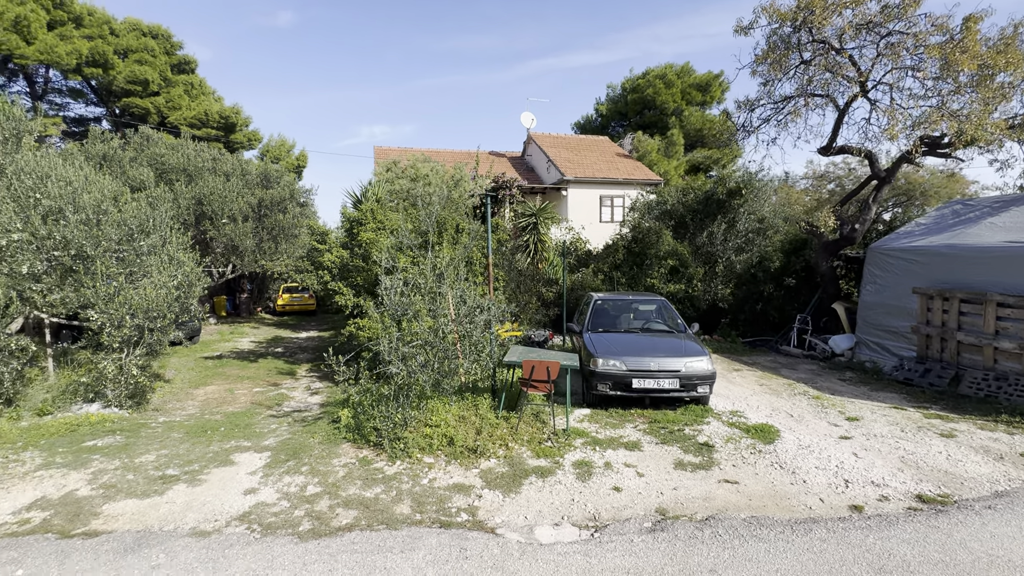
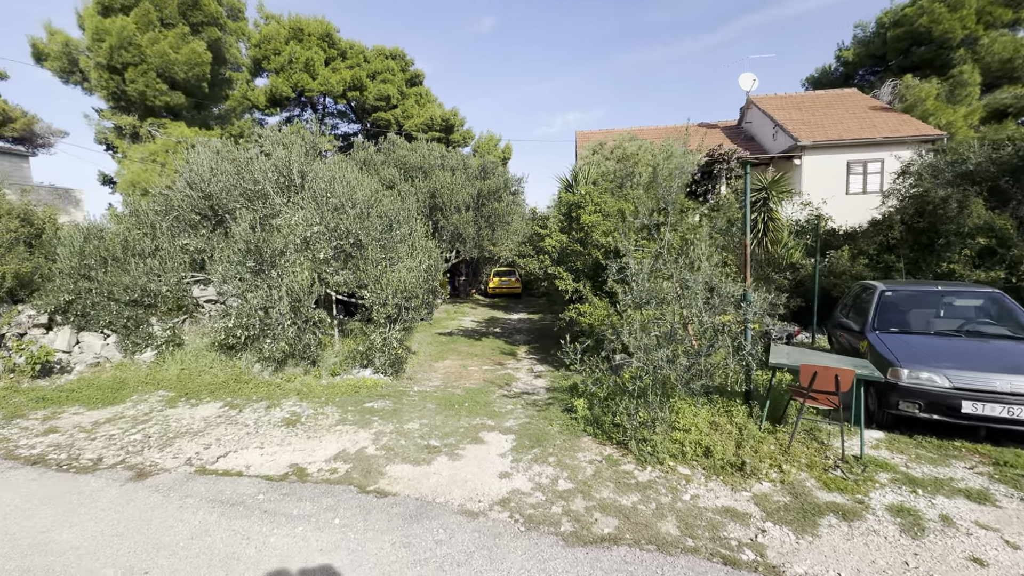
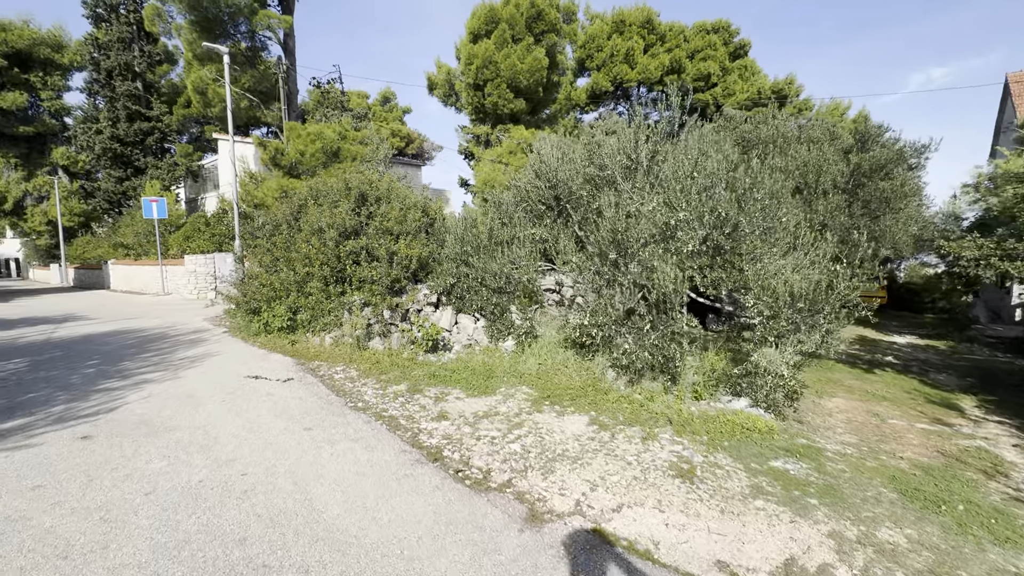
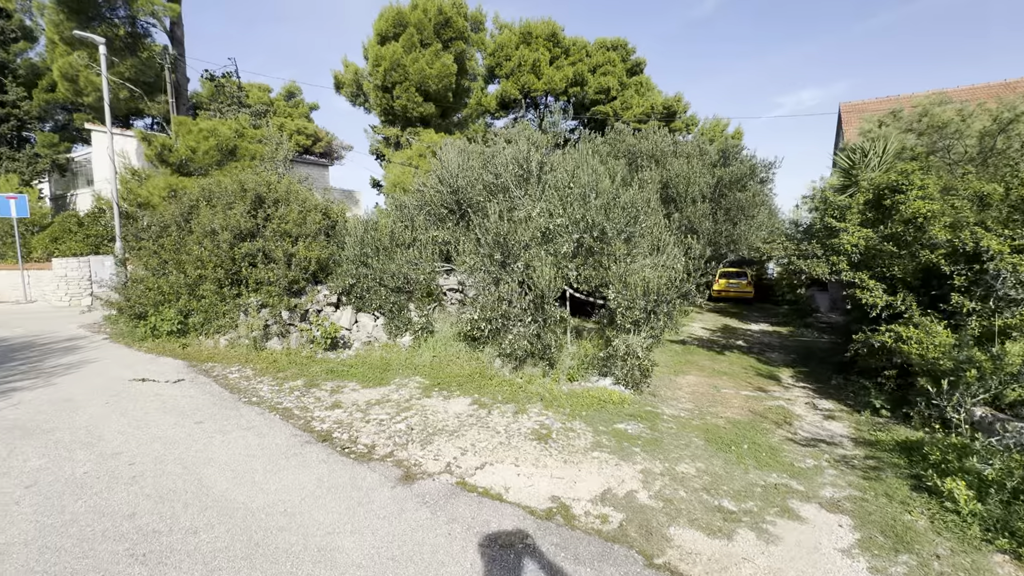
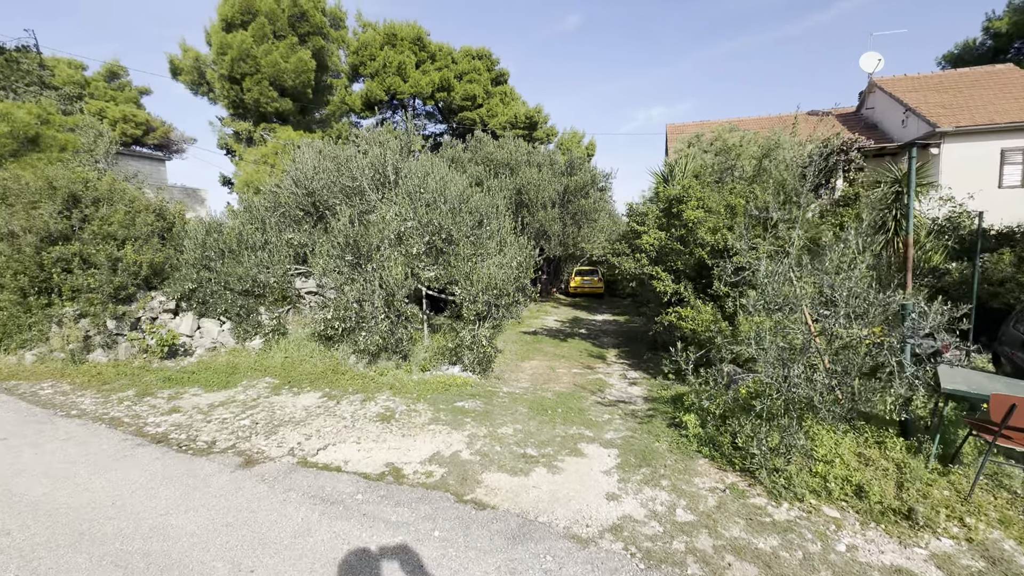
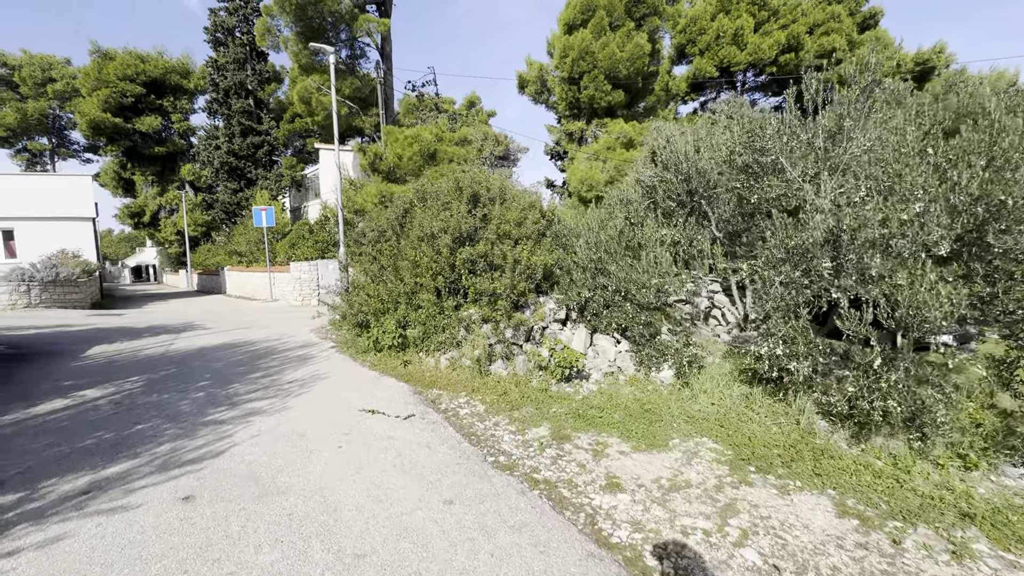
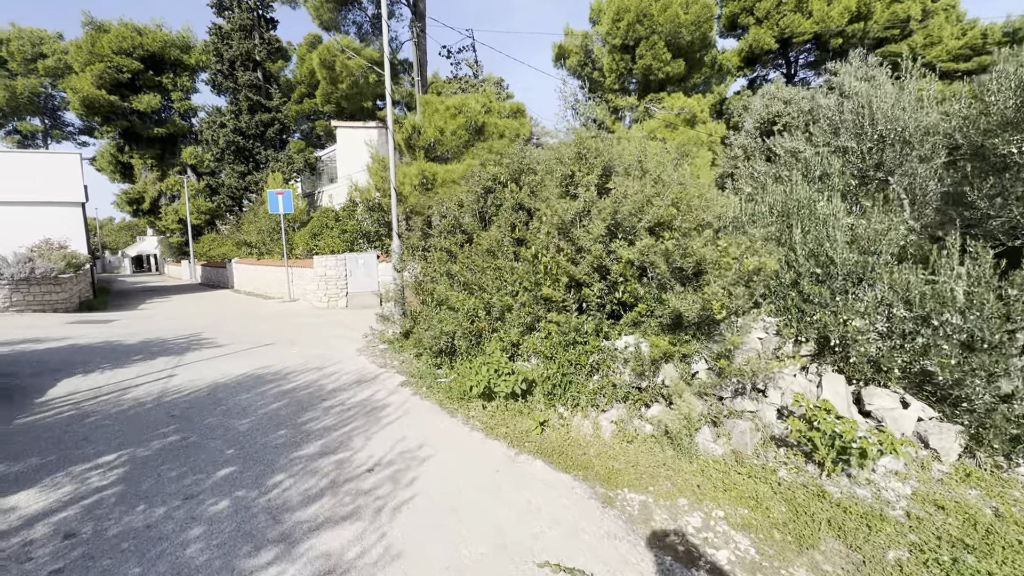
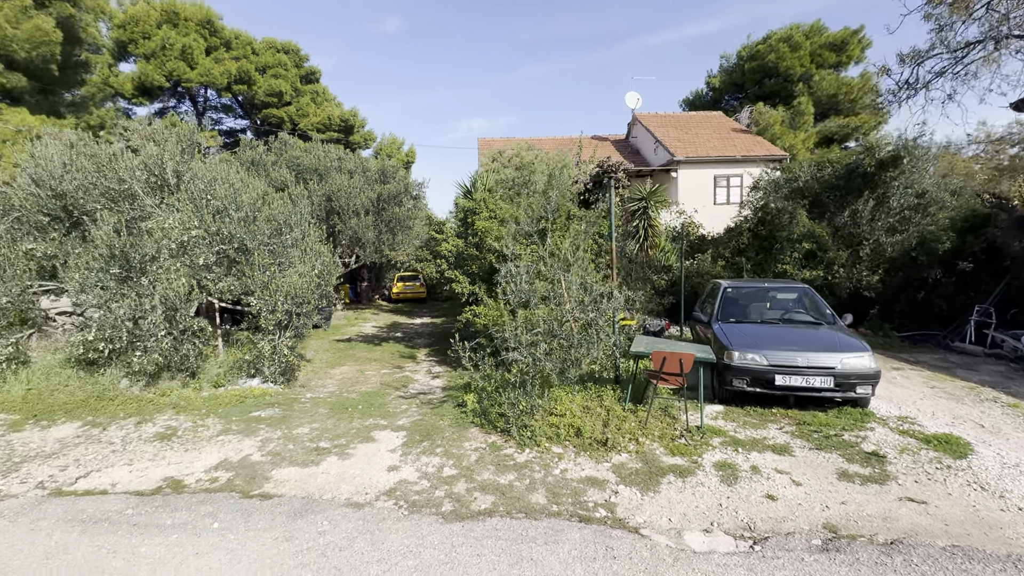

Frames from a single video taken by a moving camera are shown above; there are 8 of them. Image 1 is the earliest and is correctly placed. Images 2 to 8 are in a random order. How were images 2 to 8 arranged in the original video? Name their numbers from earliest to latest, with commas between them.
8, 2, 5, 4, 3, 6, 7
